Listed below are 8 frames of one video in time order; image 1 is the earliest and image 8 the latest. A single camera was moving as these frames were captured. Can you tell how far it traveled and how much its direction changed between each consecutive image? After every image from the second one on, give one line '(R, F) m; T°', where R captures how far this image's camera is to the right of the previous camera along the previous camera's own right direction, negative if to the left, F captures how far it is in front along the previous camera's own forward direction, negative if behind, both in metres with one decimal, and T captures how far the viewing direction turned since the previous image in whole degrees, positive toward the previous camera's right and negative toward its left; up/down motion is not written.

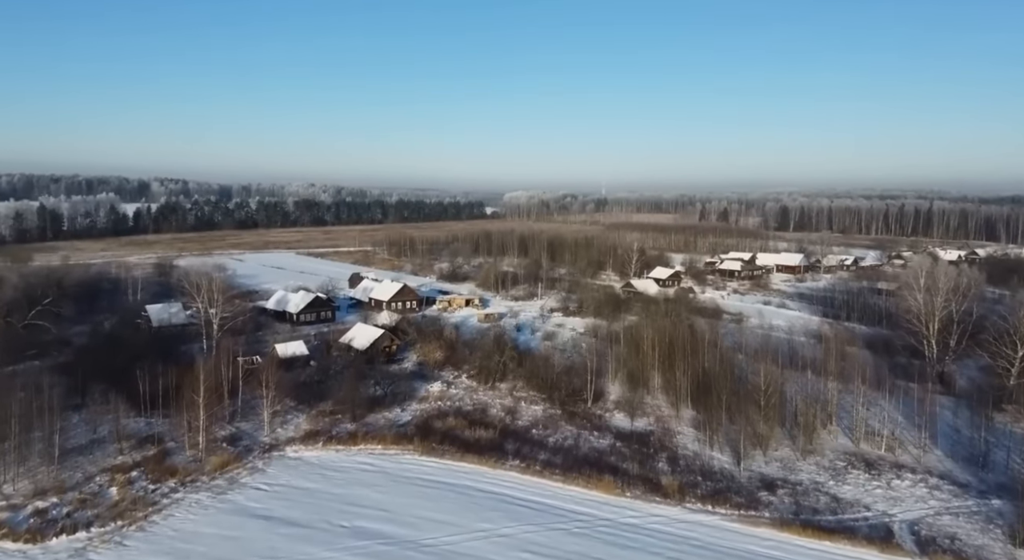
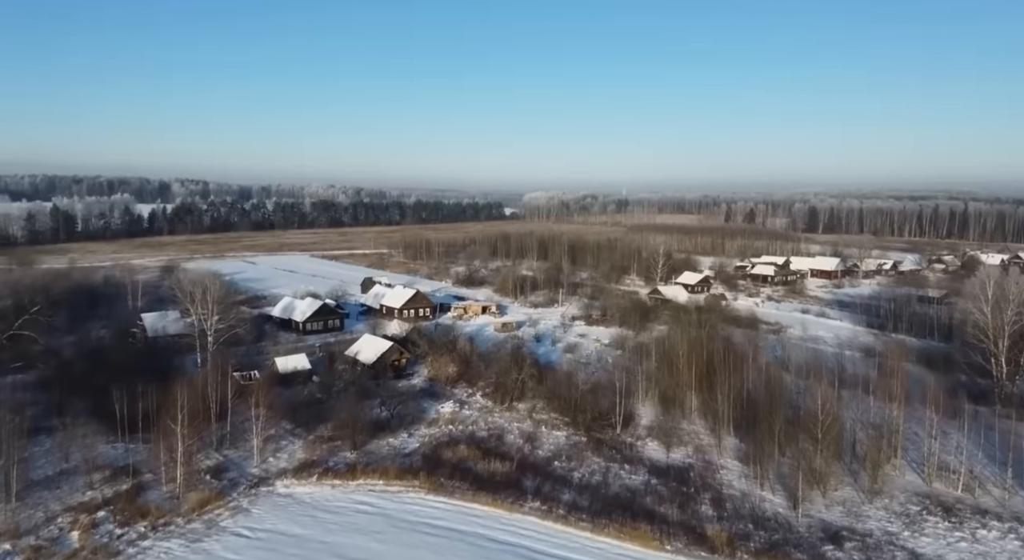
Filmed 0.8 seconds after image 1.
(0.0, +1.9) m; -2°
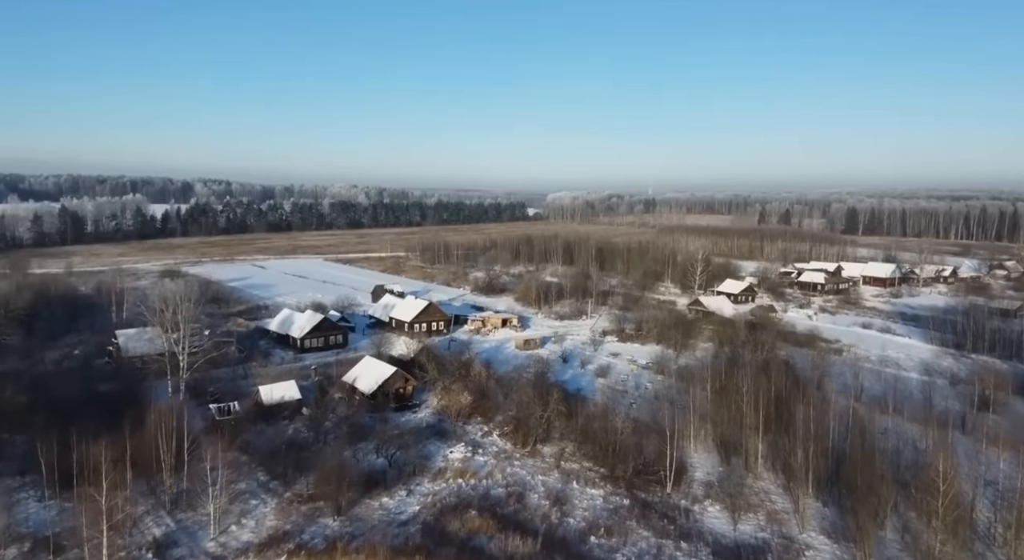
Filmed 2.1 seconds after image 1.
(0.0, +3.1) m; -2°
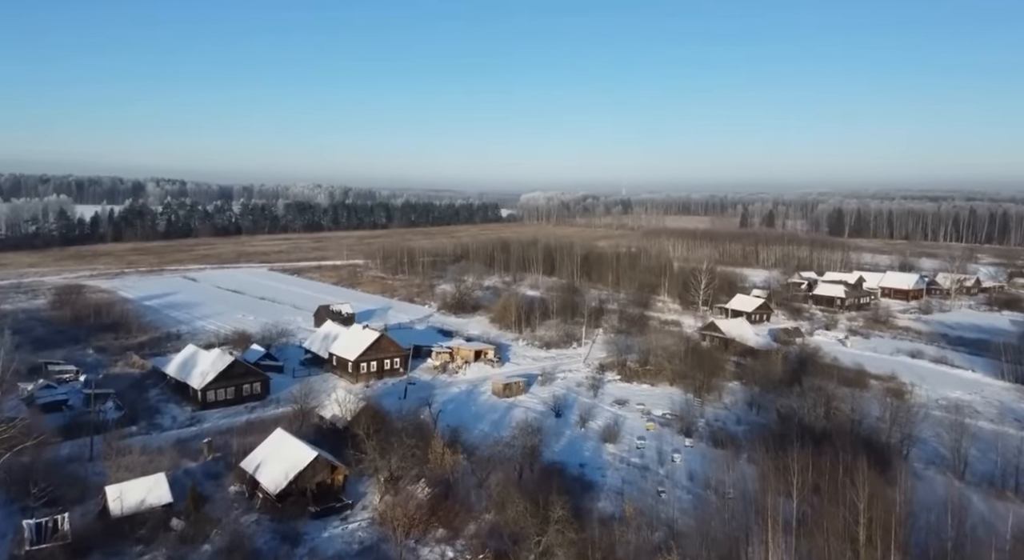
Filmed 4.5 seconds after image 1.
(-0.1, +5.5) m; +2°
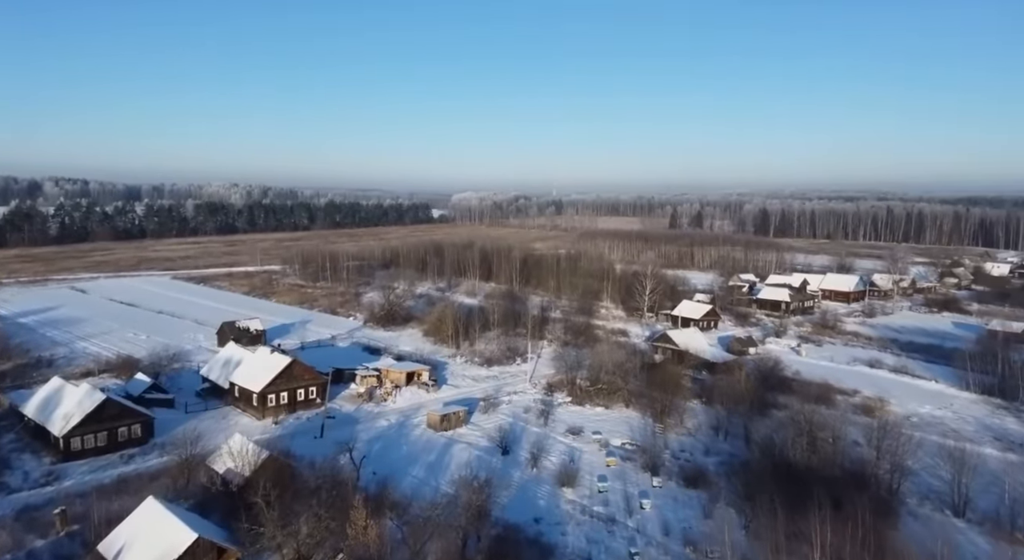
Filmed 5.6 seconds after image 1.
(-0.1, +2.4) m; +6°
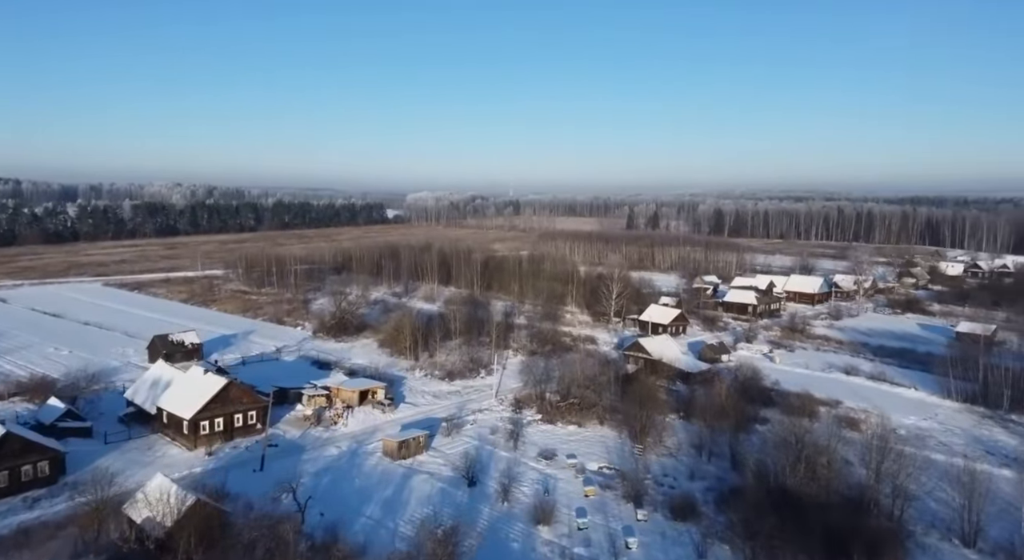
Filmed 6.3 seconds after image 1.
(-0.2, +1.5) m; +4°
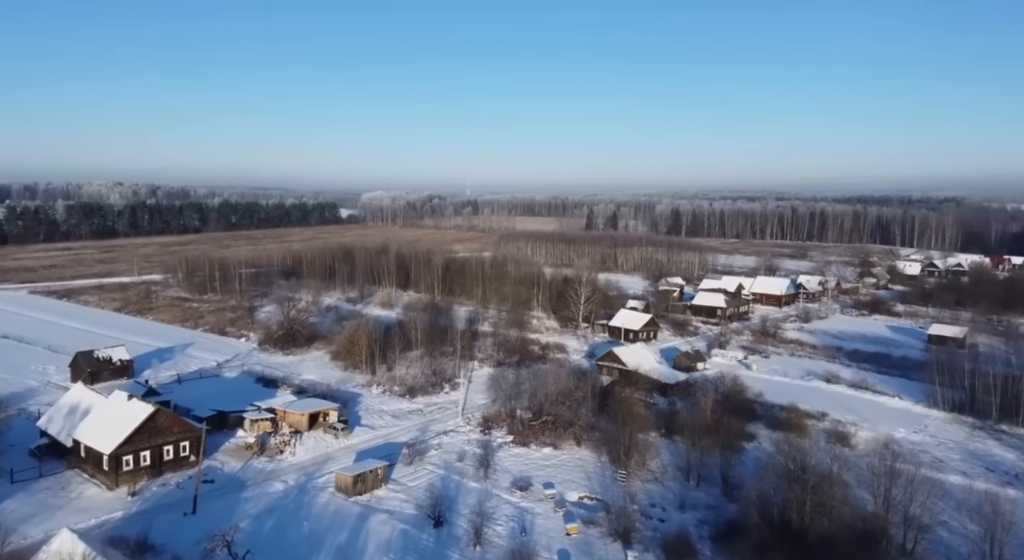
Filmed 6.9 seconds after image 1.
(-0.2, +1.5) m; +4°
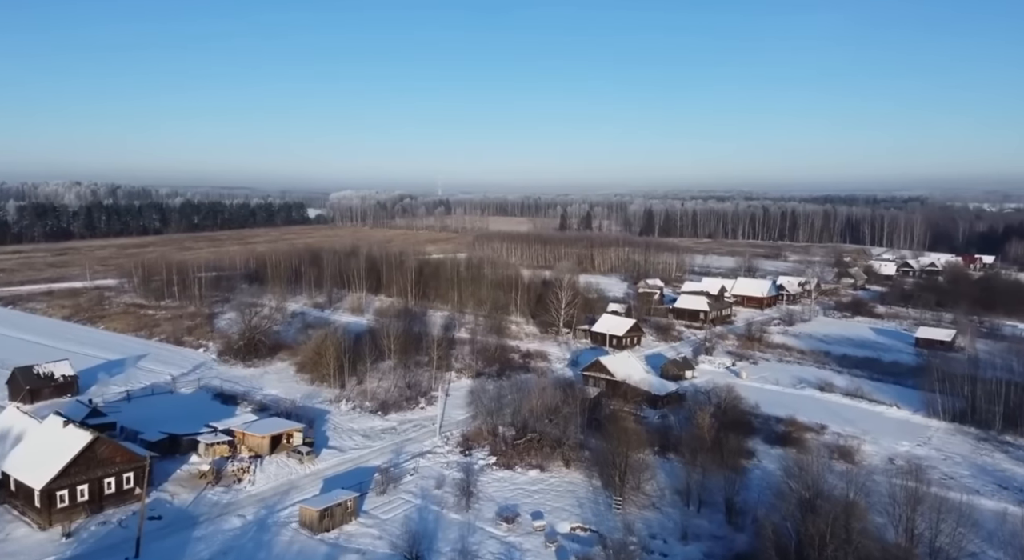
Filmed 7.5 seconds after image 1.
(-0.2, +1.2) m; +2°
